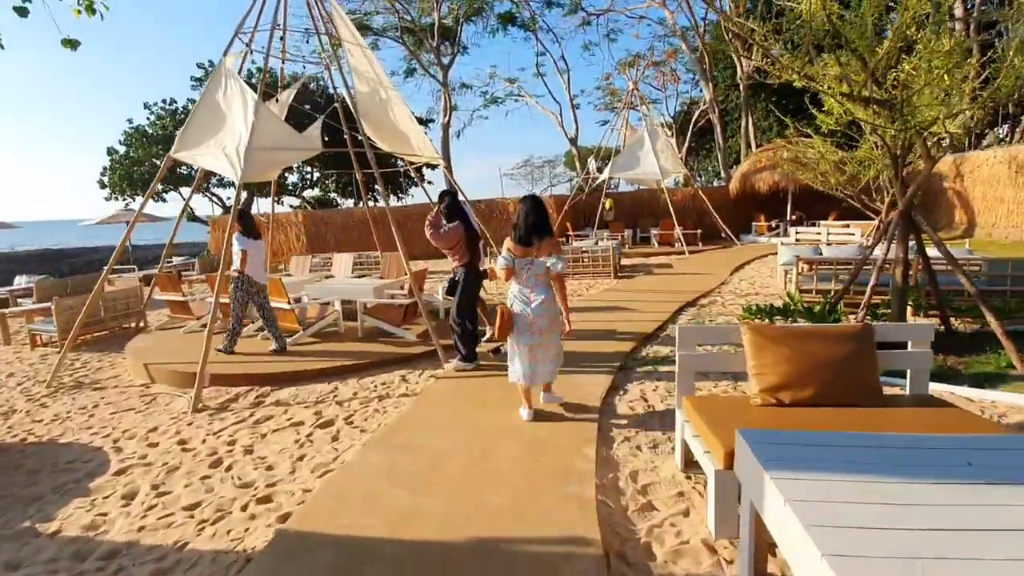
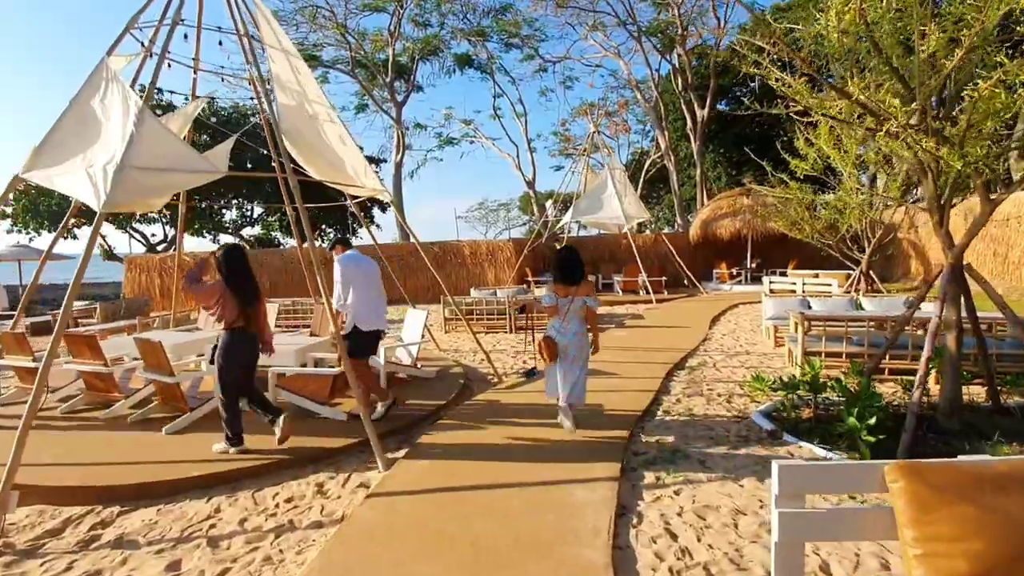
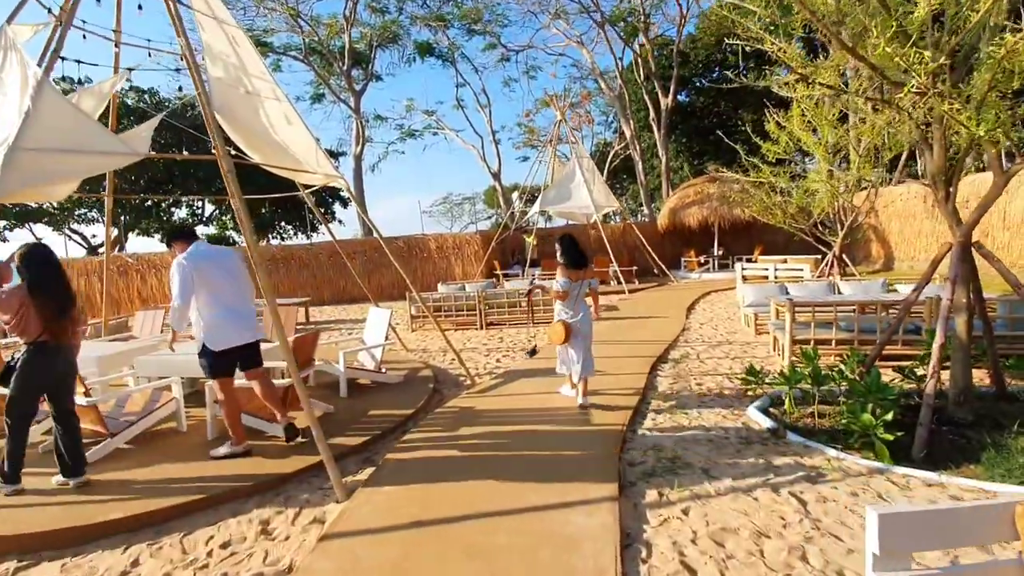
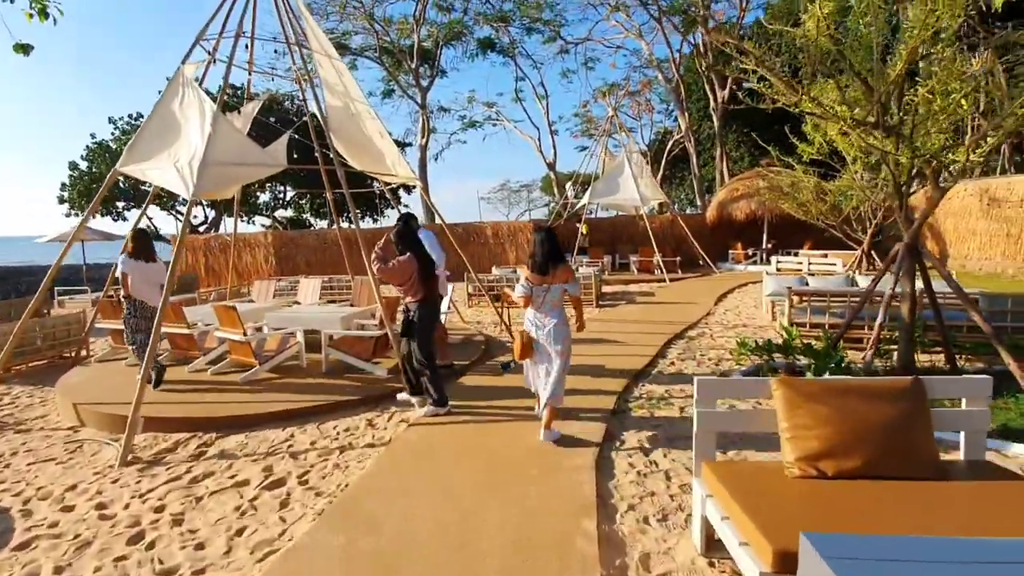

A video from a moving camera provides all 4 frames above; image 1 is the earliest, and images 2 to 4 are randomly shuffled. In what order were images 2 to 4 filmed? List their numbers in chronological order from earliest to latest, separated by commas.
4, 2, 3
